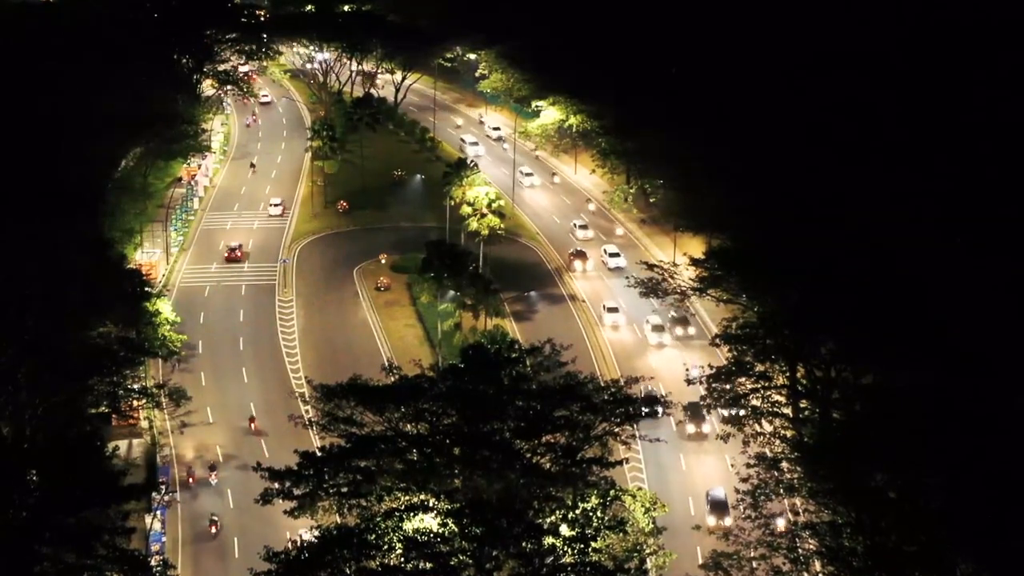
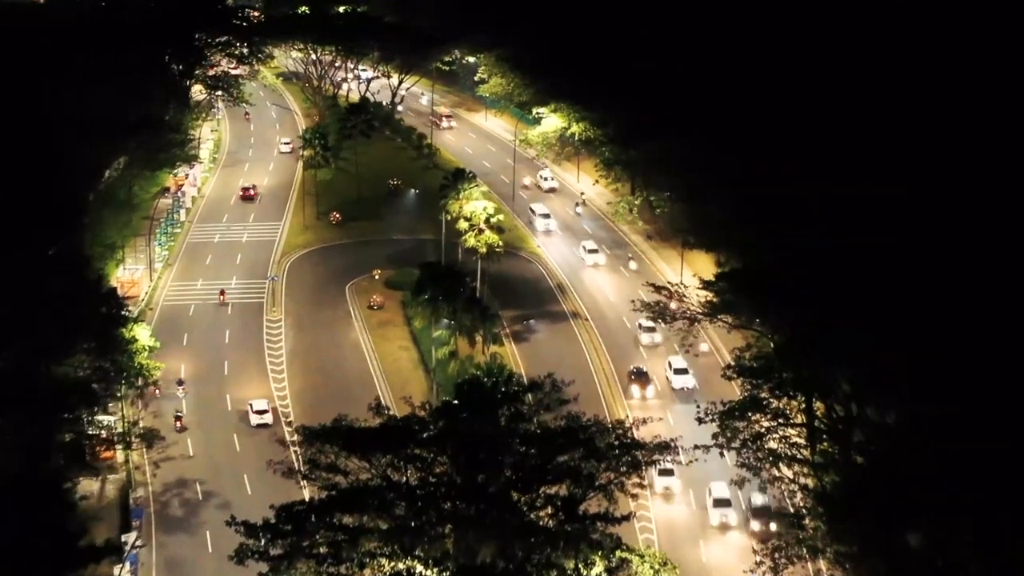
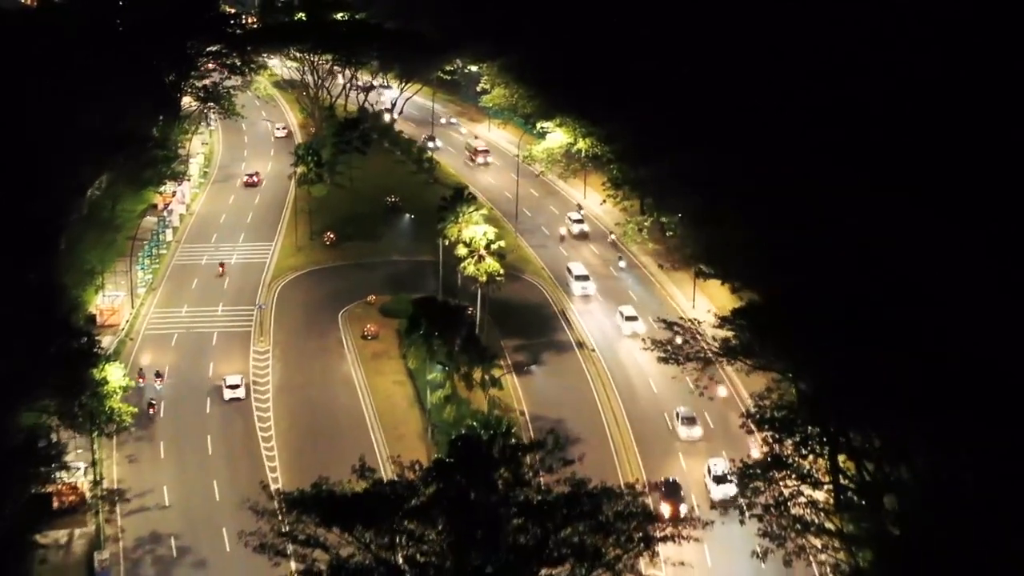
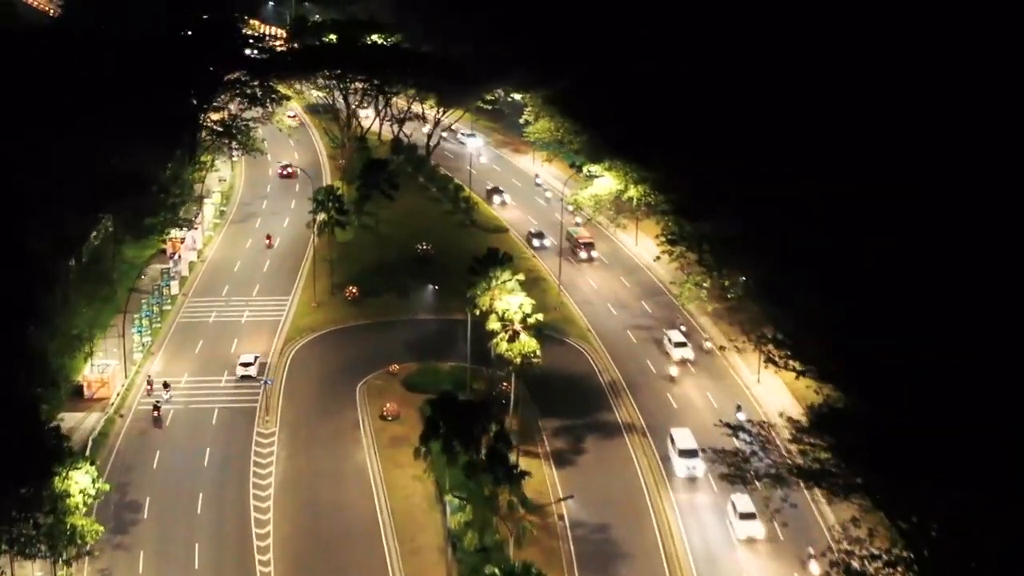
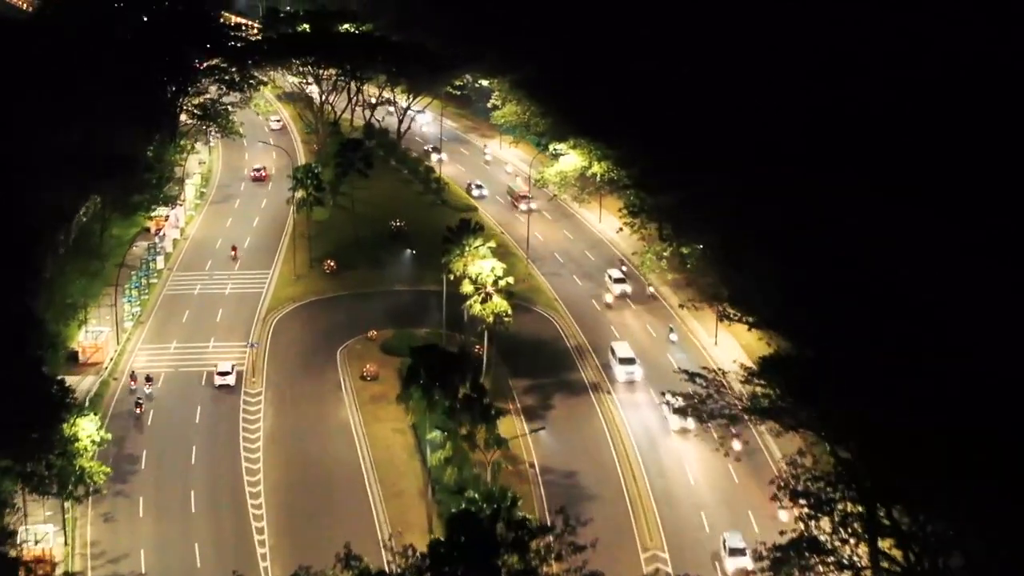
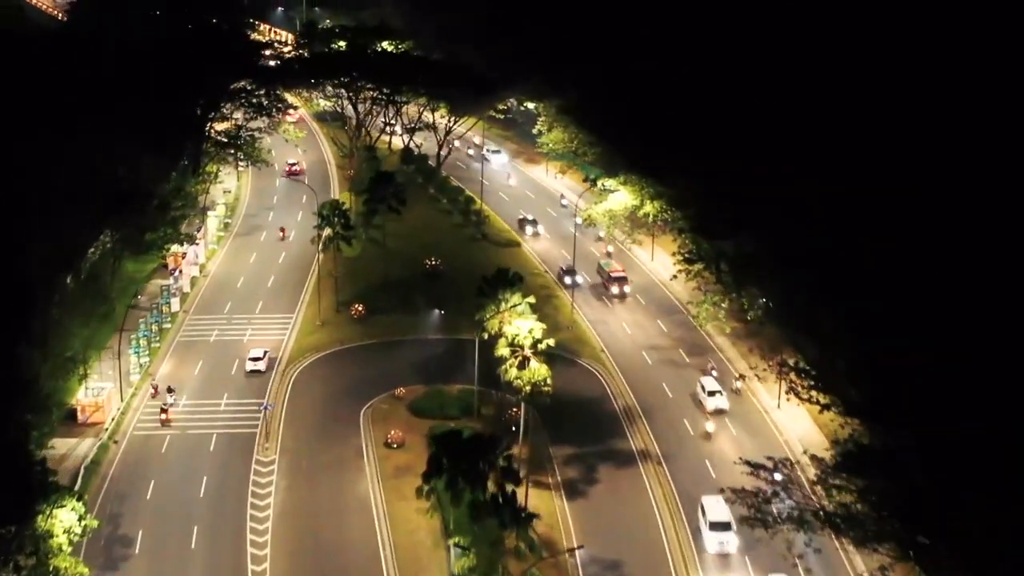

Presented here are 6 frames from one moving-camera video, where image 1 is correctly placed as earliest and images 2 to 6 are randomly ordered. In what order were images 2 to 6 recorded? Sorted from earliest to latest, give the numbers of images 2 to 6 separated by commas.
2, 3, 5, 4, 6
